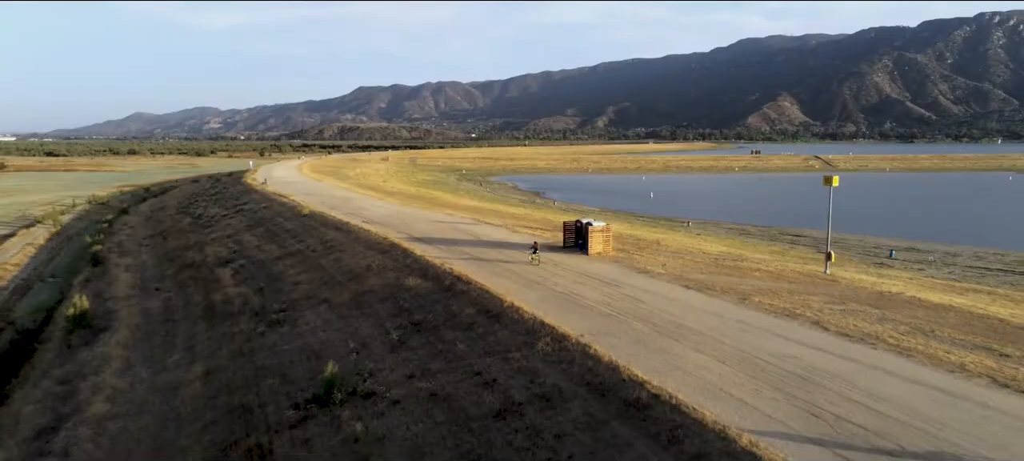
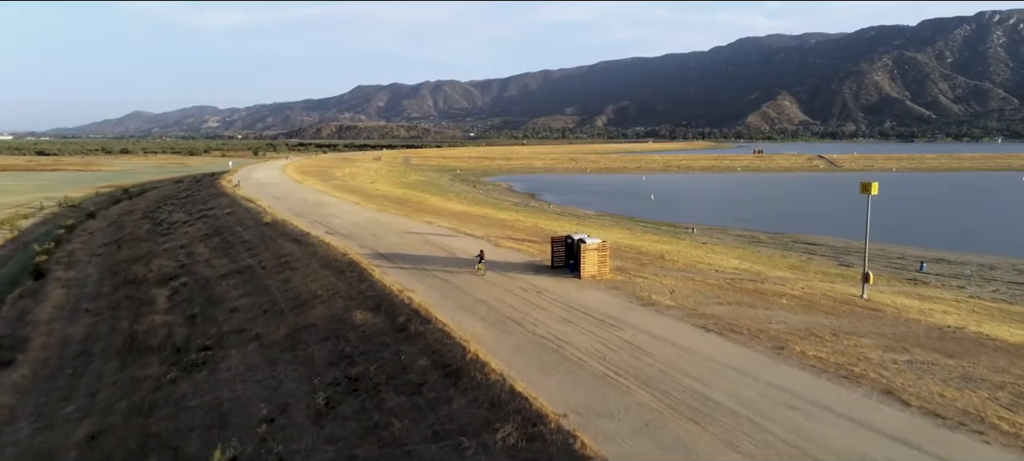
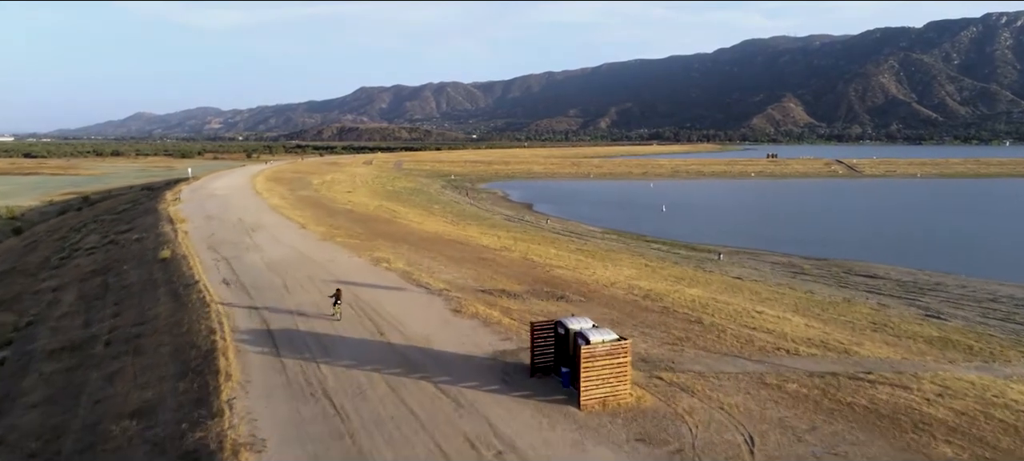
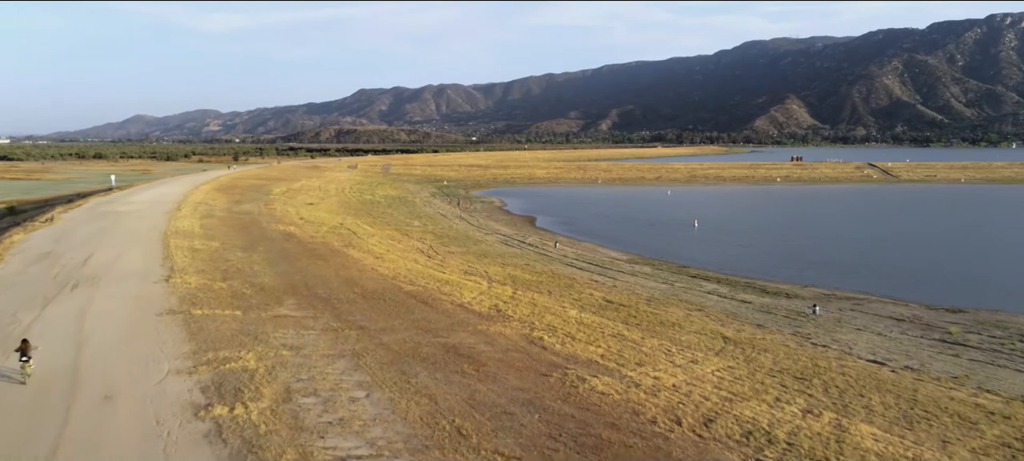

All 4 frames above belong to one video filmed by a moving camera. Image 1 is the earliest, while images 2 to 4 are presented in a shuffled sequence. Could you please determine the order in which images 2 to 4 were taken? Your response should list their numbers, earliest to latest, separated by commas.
2, 3, 4
